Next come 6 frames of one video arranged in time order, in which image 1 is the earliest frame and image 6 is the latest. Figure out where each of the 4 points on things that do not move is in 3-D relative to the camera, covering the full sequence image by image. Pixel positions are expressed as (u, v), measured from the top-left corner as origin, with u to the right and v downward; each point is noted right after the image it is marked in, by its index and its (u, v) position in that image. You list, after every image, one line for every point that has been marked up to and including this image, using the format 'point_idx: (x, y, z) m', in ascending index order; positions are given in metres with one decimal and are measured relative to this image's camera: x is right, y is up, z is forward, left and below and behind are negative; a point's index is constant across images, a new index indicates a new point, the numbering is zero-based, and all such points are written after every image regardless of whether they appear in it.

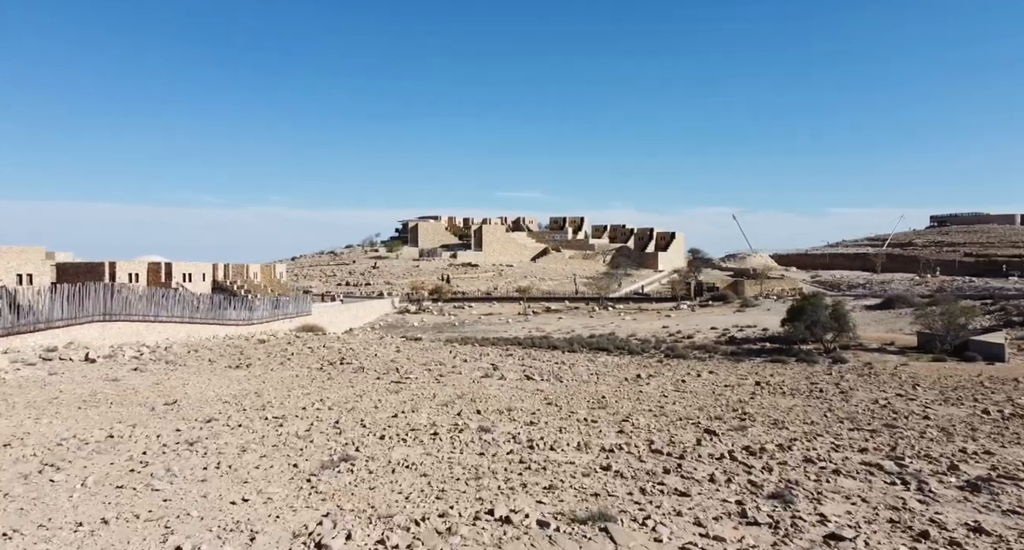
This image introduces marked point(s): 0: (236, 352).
0: (-7.6, -2.1, +18.7) m
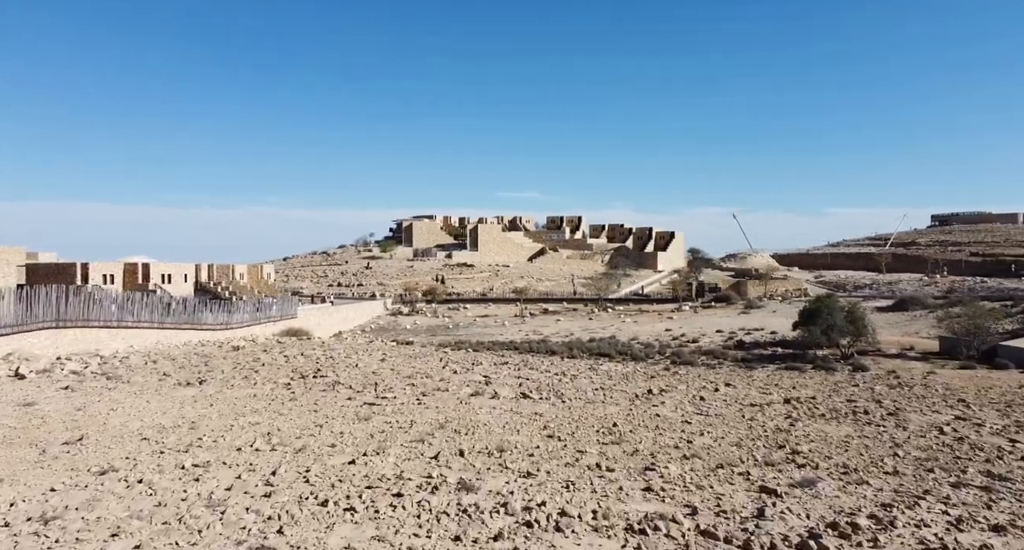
0: (-7.7, -2.1, +16.9) m
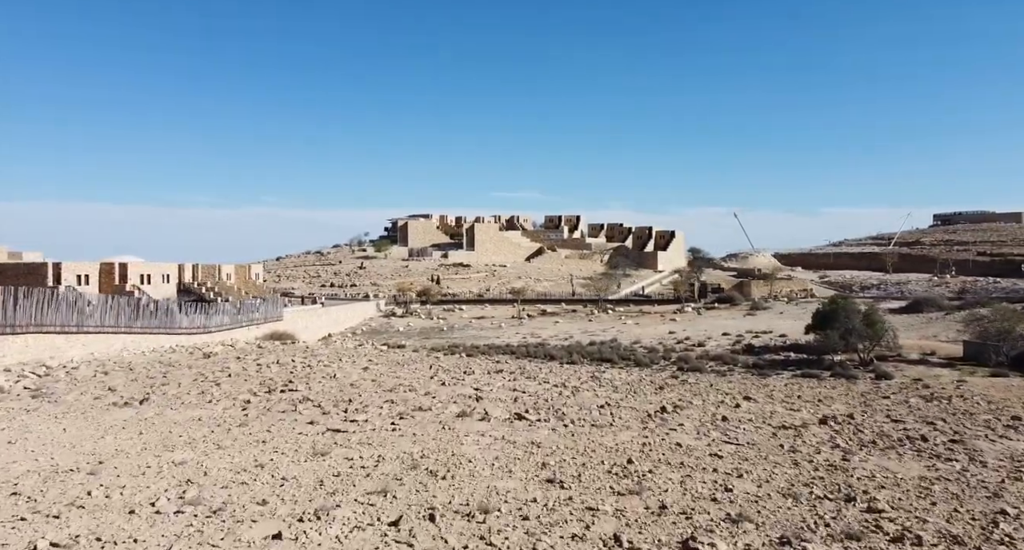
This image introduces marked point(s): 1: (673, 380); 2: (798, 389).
0: (-7.8, -2.2, +15.2) m
1: (+4.5, -3.0, +19.2) m
2: (+7.4, -2.9, +17.6) m
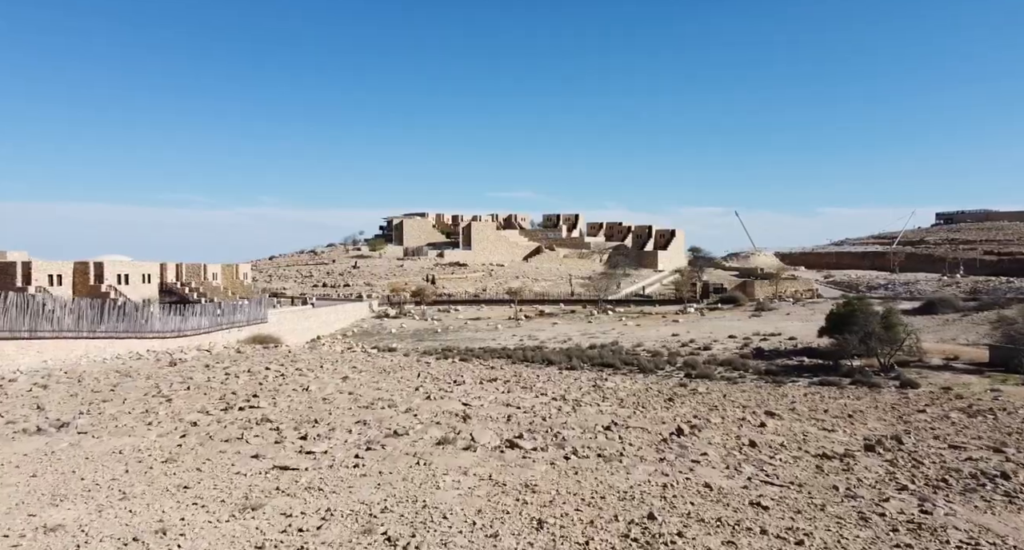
0: (-7.9, -2.2, +13.5) m
1: (+4.3, -3.0, +17.6) m
2: (+7.2, -2.9, +16.0) m
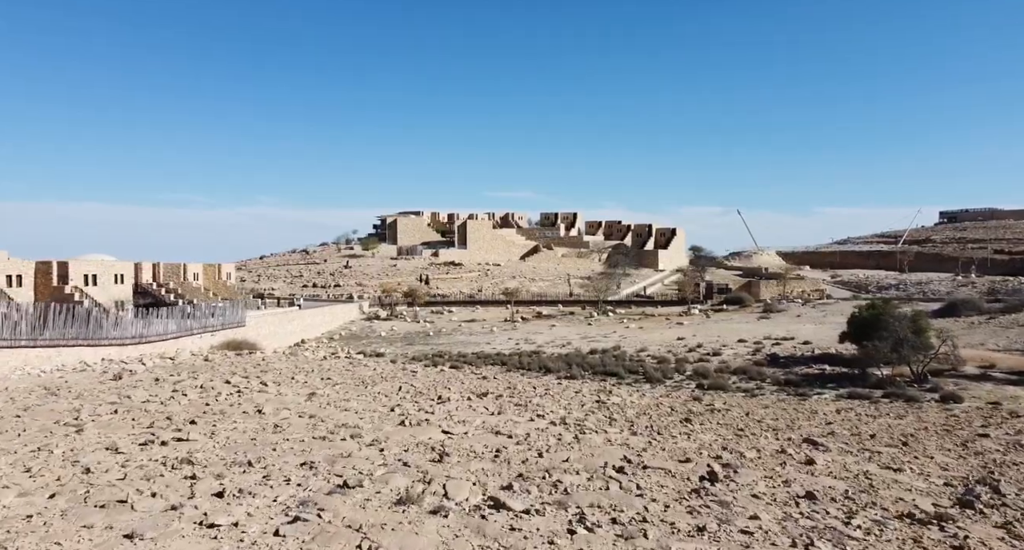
0: (-8.1, -2.2, +11.4) m
1: (+4.2, -3.0, +15.4) m
2: (+7.1, -3.0, +13.9) m
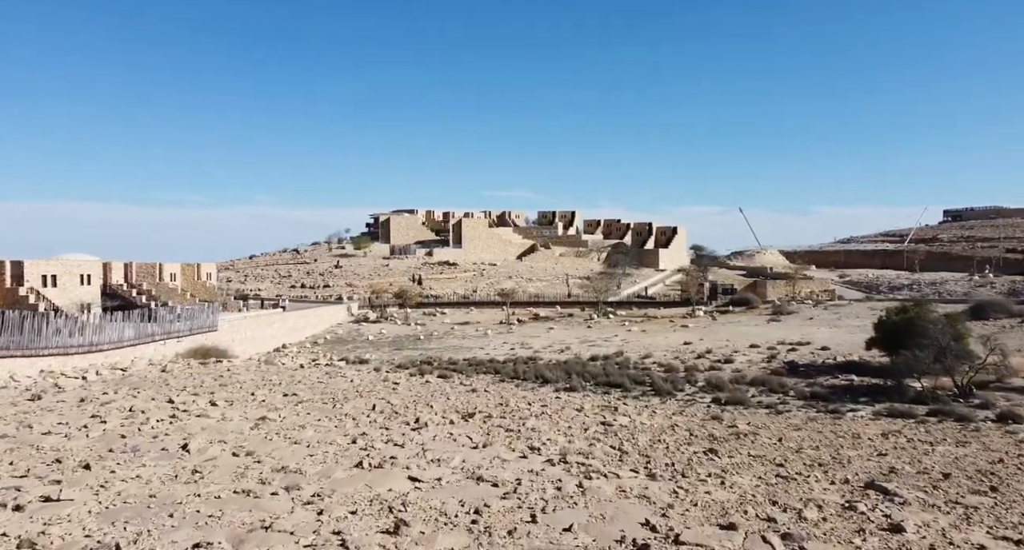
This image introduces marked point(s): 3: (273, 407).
0: (-8.3, -2.2, +9.0) m
1: (+4.0, -3.0, +13.1) m
2: (+6.9, -3.0, +11.6) m
3: (-4.8, -2.7, +13.9) m
